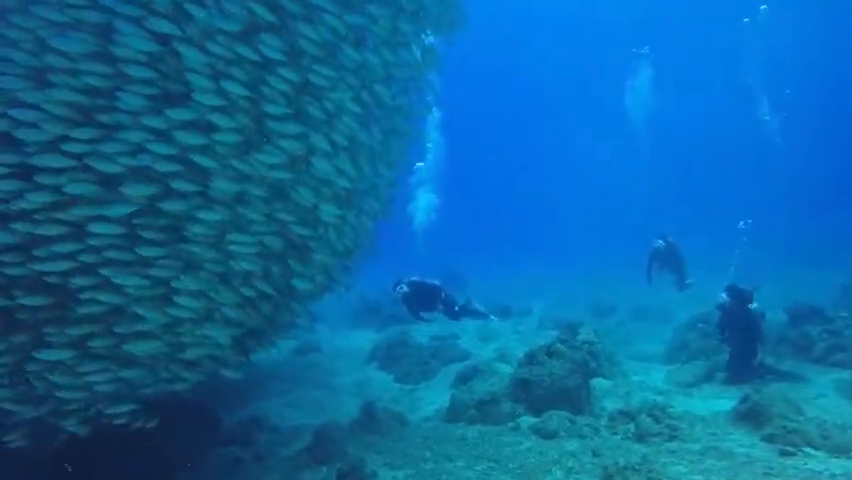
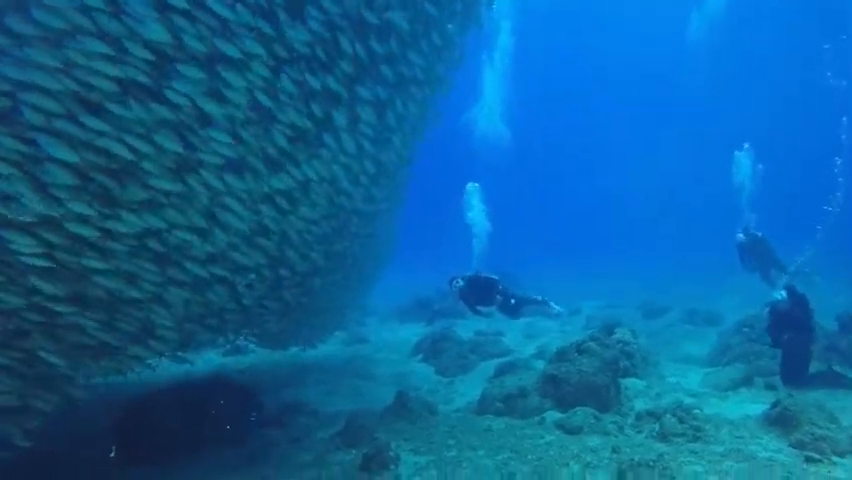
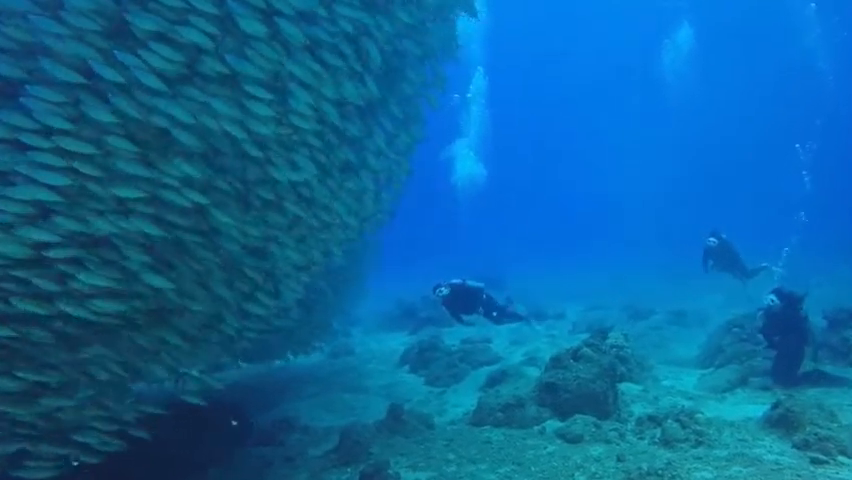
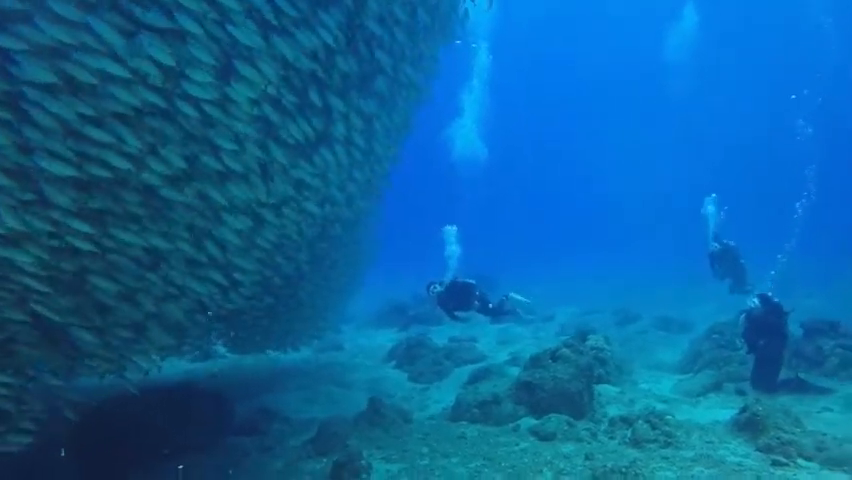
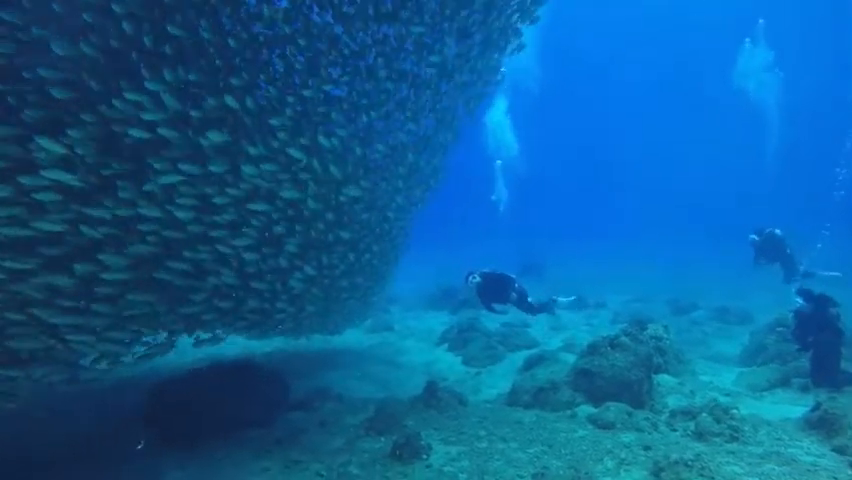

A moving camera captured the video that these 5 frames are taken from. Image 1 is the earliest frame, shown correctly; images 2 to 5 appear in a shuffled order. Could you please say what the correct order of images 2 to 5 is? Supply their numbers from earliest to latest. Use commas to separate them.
3, 4, 2, 5
